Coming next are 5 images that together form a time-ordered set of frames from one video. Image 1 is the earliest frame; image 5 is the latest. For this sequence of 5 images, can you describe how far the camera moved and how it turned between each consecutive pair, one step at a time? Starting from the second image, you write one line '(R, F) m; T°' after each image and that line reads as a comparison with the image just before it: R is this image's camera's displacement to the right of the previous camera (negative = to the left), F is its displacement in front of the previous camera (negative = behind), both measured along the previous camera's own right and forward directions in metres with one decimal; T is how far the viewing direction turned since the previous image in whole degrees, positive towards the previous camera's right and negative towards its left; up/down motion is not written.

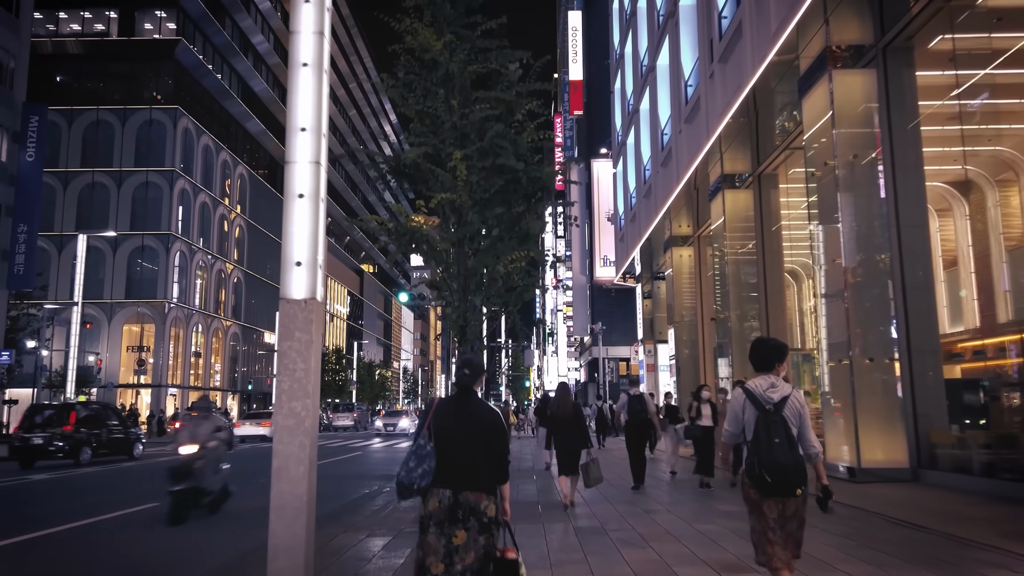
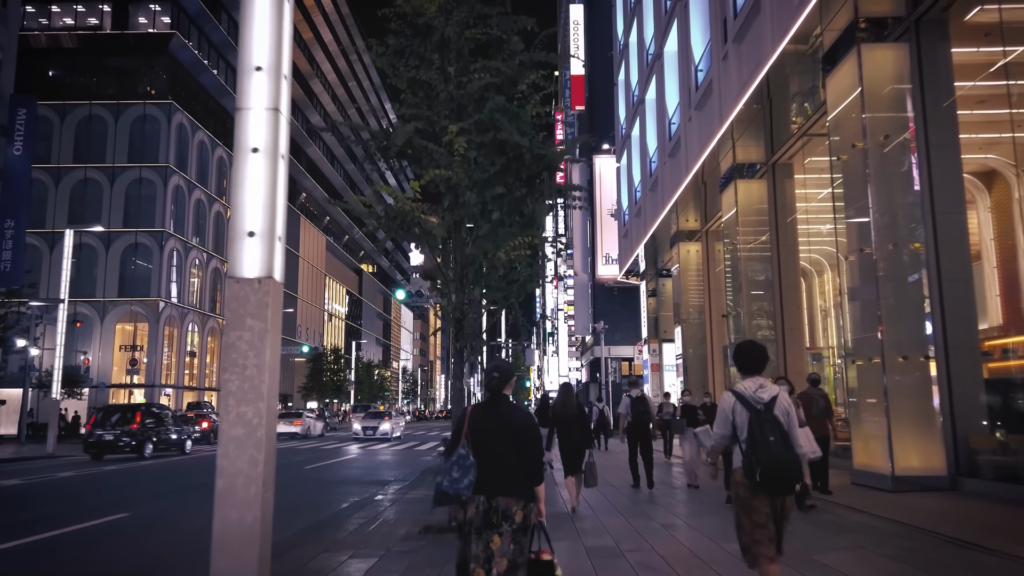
(0.0, +0.9) m; 0°
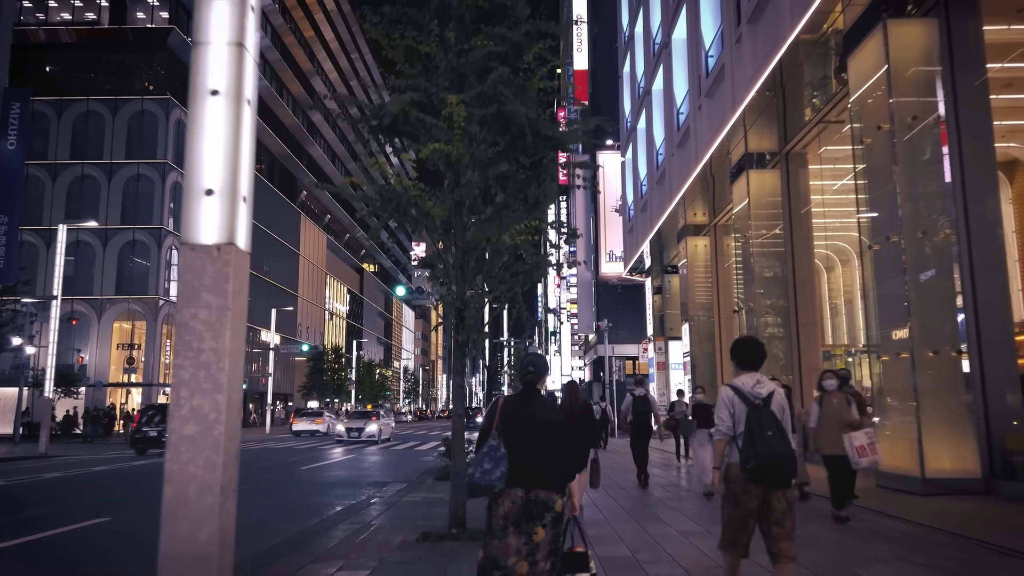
(0.0, +0.6) m; 0°
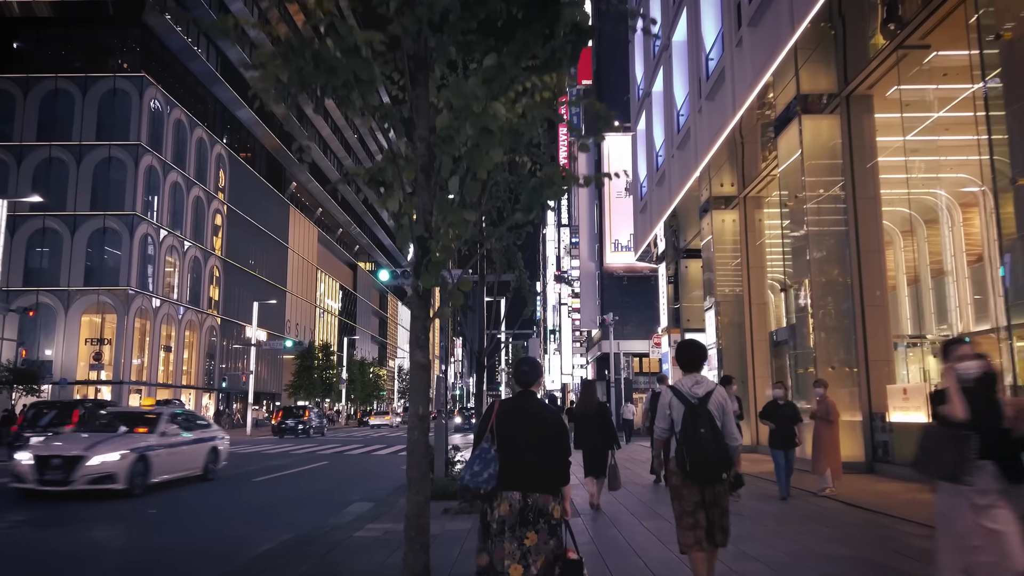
(0.0, +3.2) m; 0°
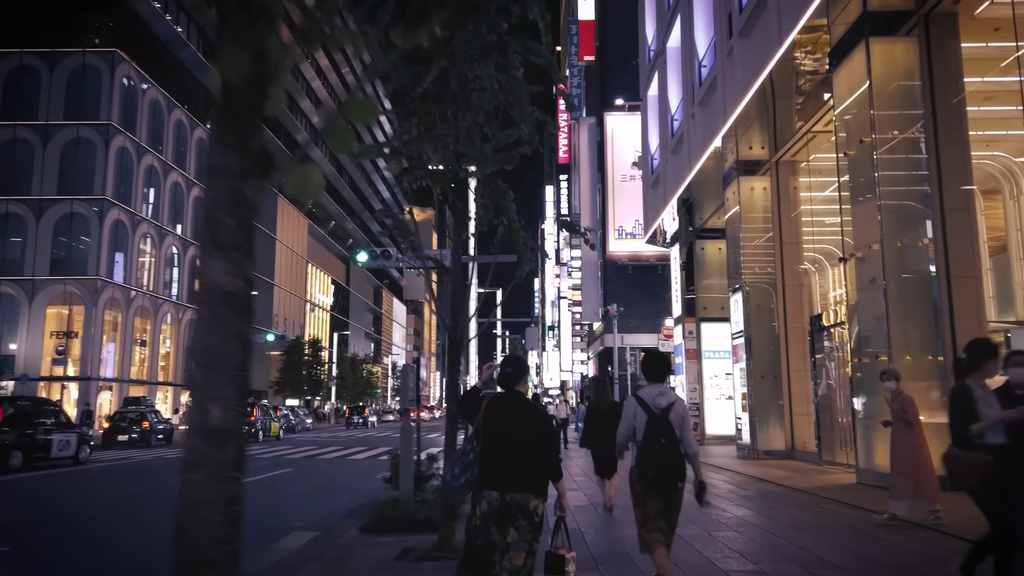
(+0.1, +2.8) m; 0°
